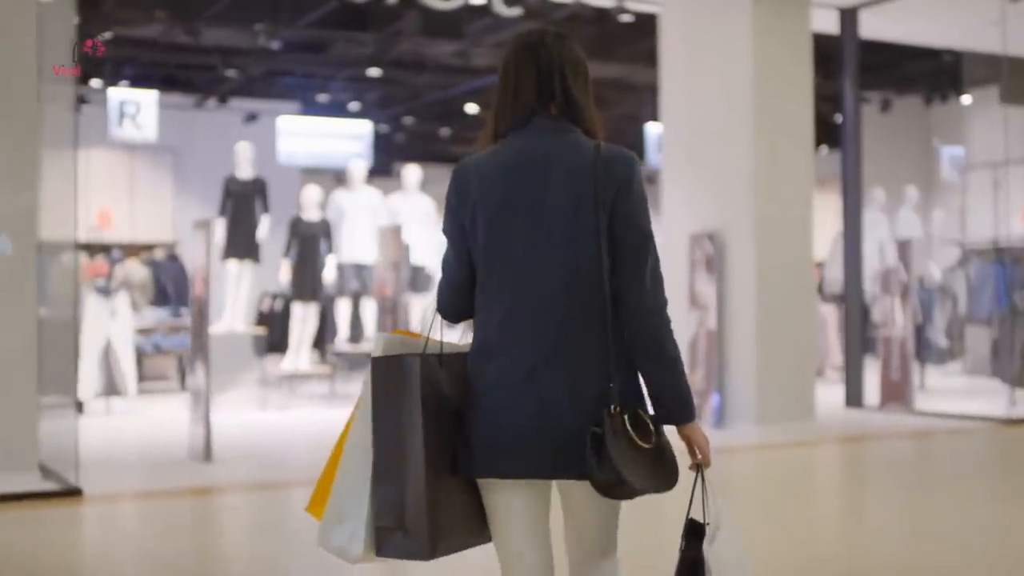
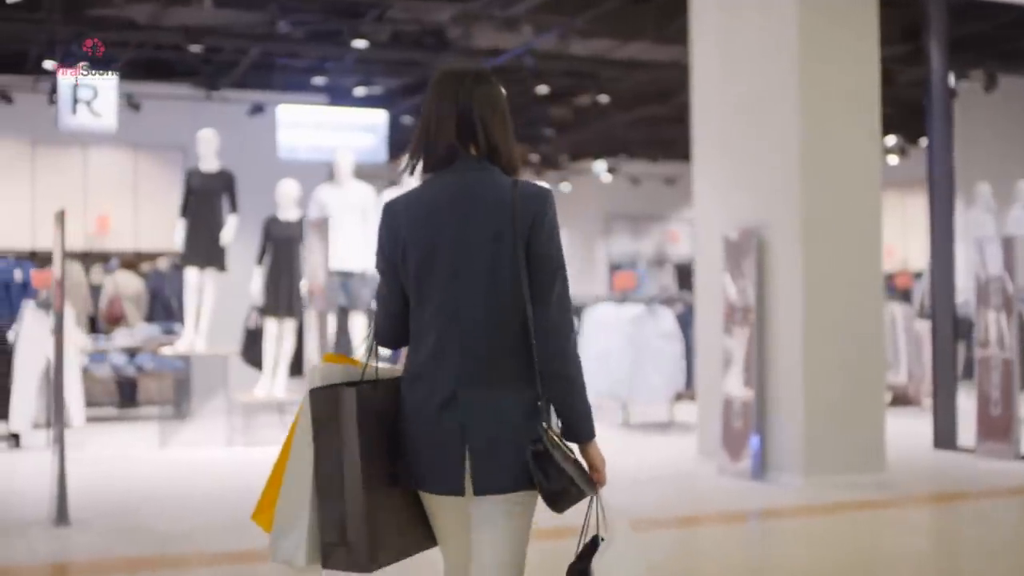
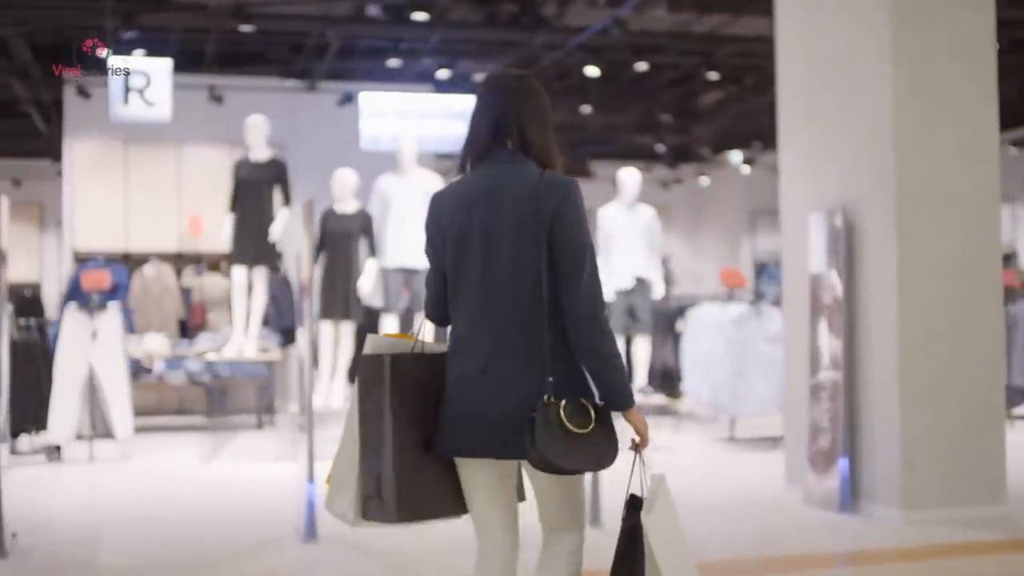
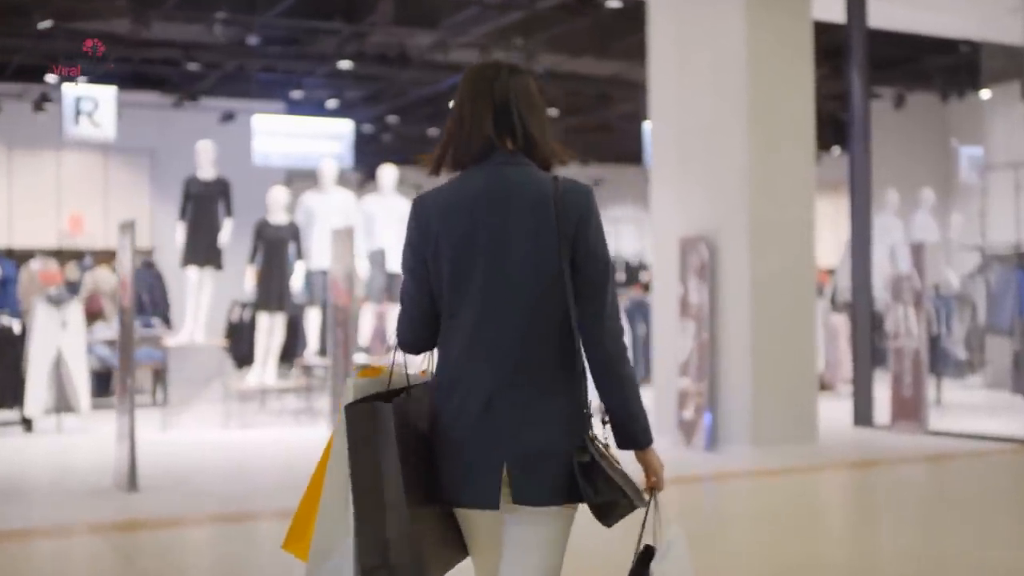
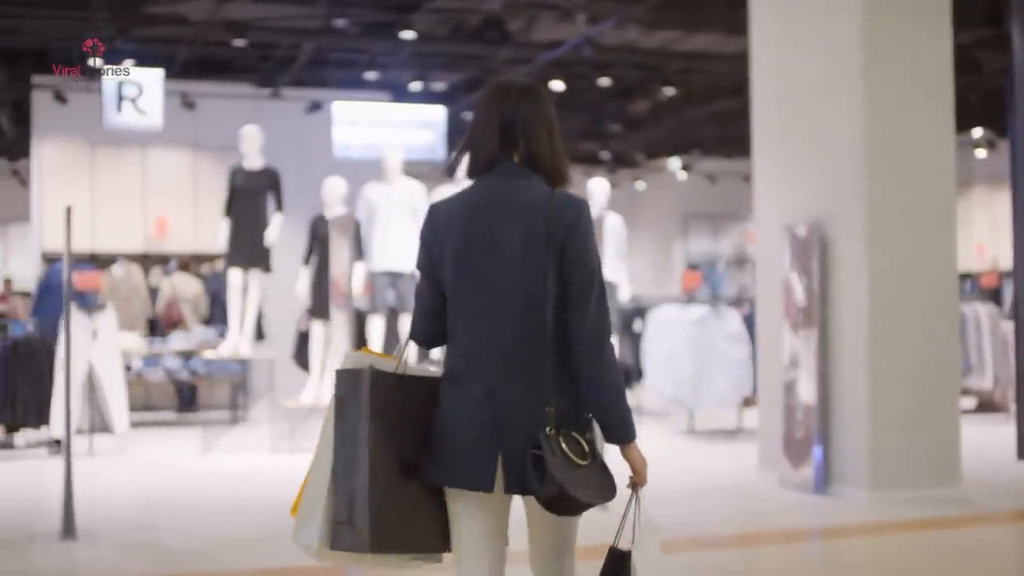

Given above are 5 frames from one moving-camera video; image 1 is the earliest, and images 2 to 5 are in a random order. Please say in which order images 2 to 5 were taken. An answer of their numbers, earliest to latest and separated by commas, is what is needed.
4, 2, 5, 3
